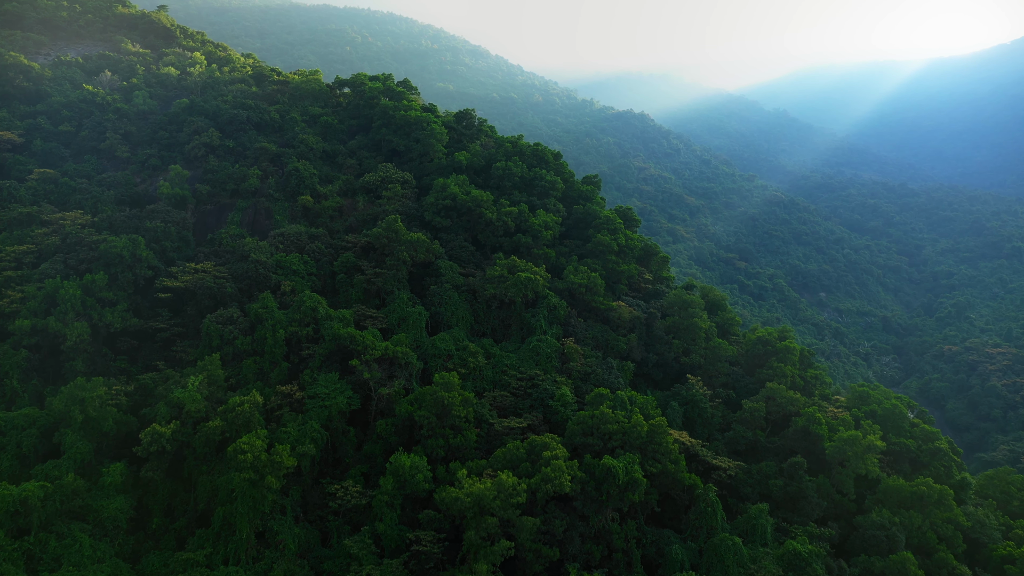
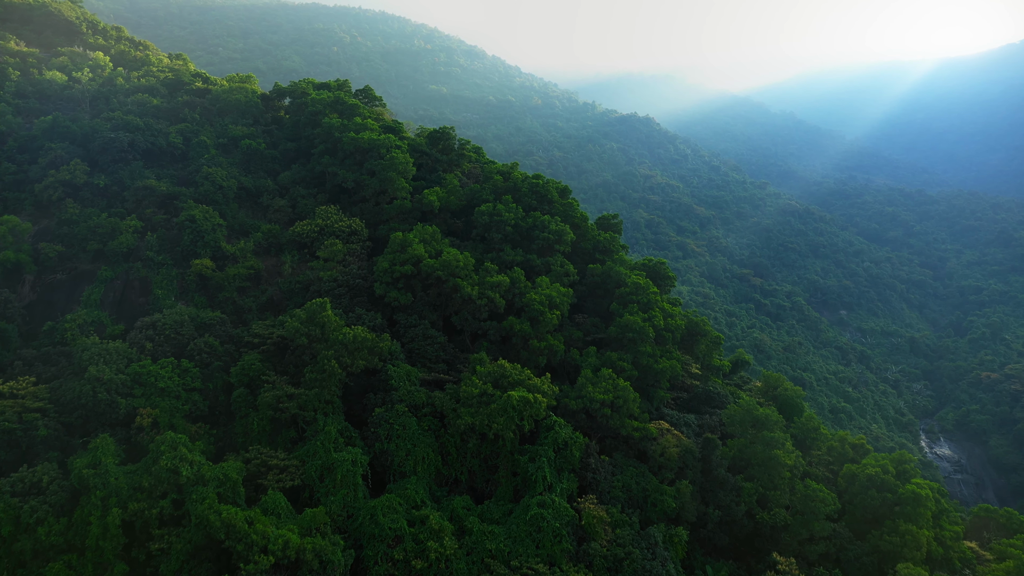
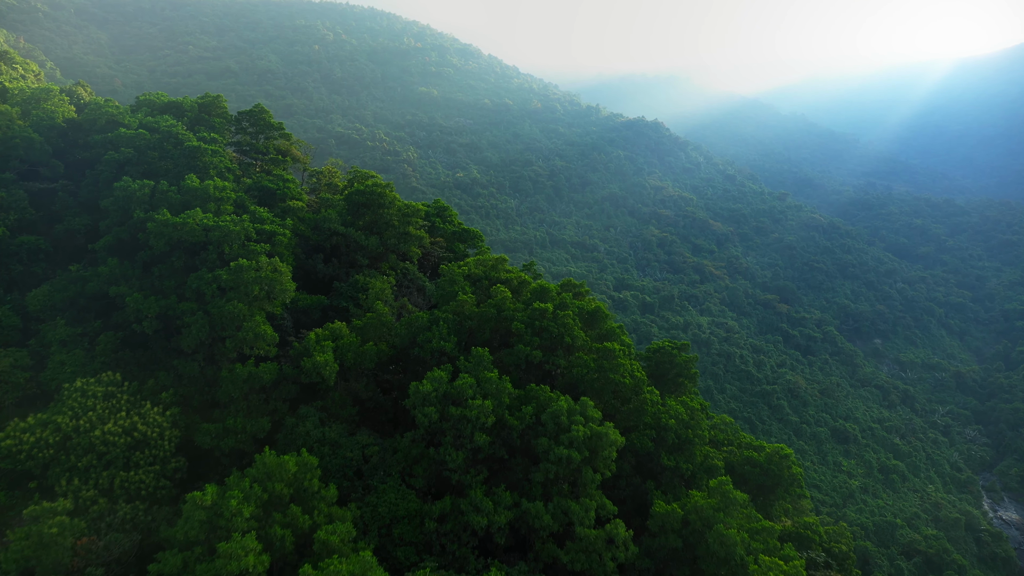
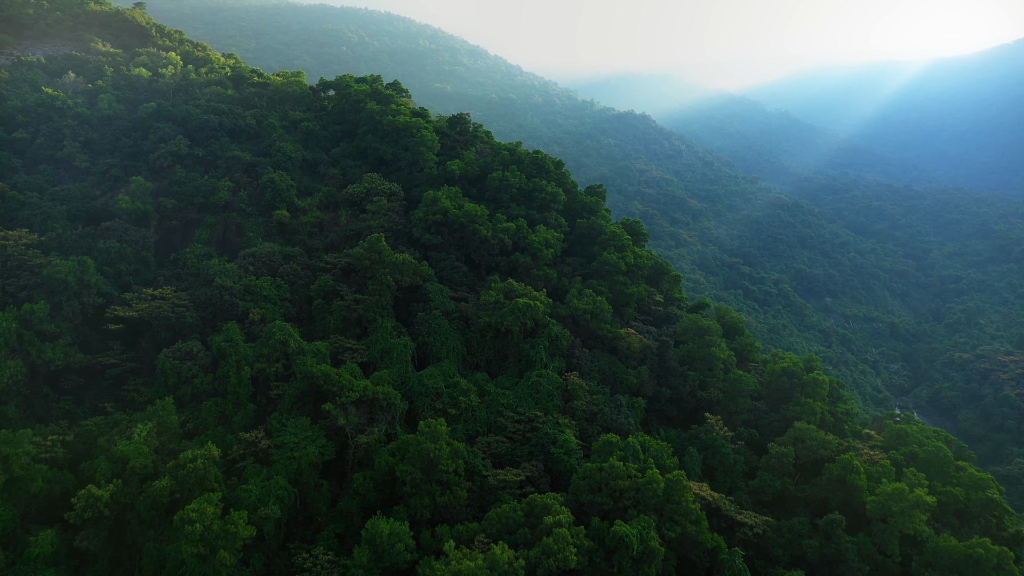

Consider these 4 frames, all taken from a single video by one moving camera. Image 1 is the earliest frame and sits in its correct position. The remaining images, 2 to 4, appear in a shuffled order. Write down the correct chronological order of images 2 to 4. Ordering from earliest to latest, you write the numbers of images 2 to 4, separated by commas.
4, 2, 3
